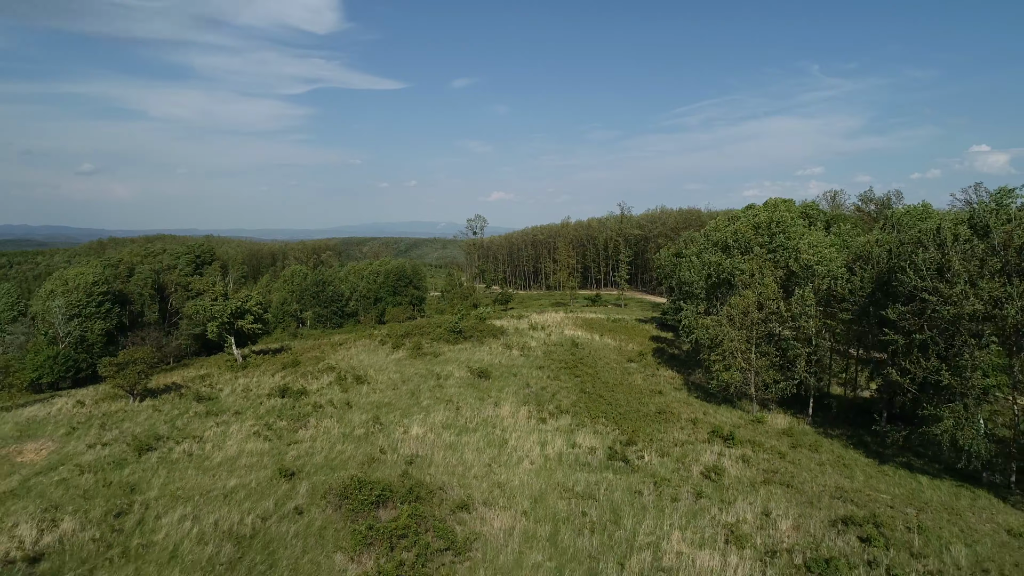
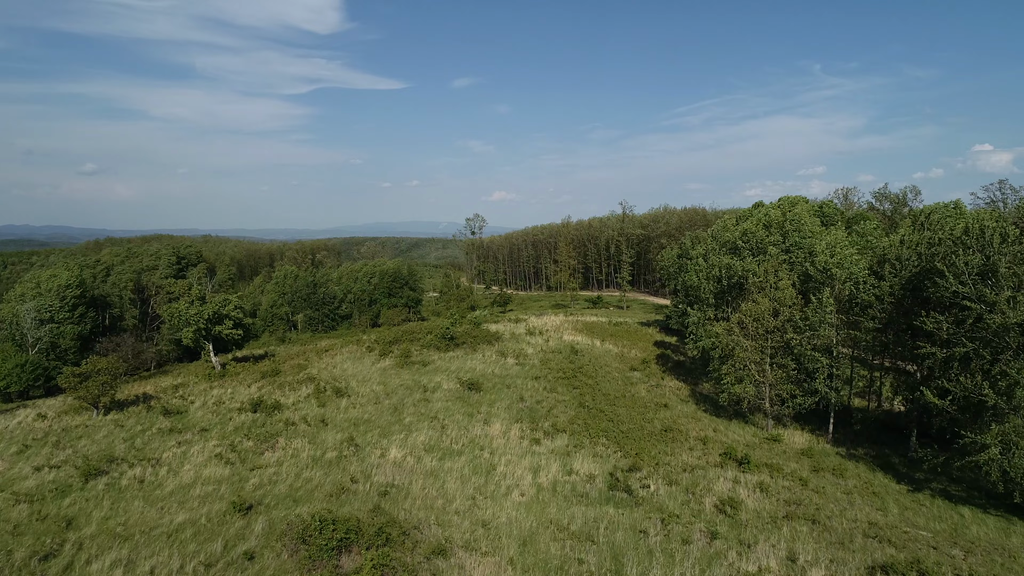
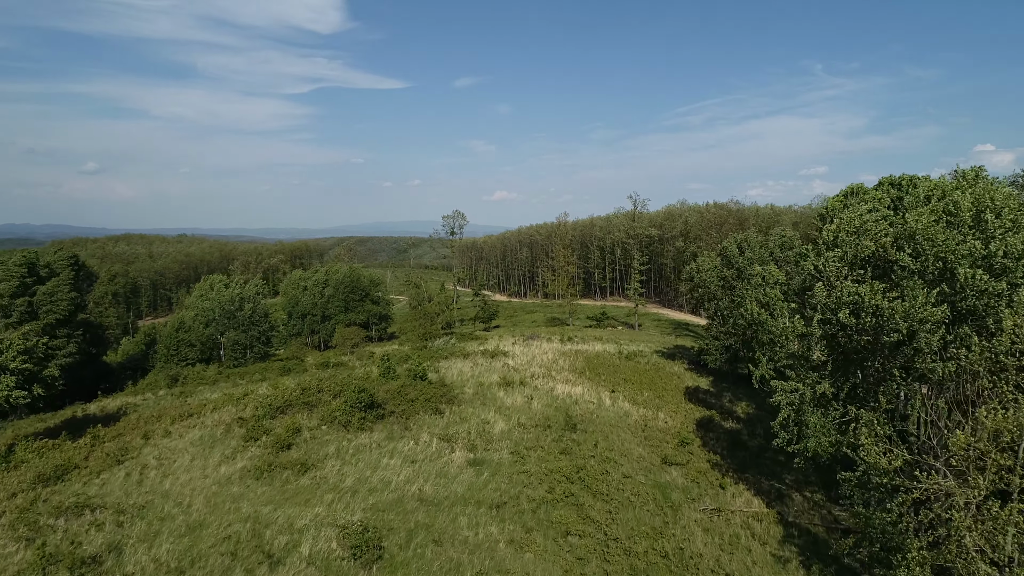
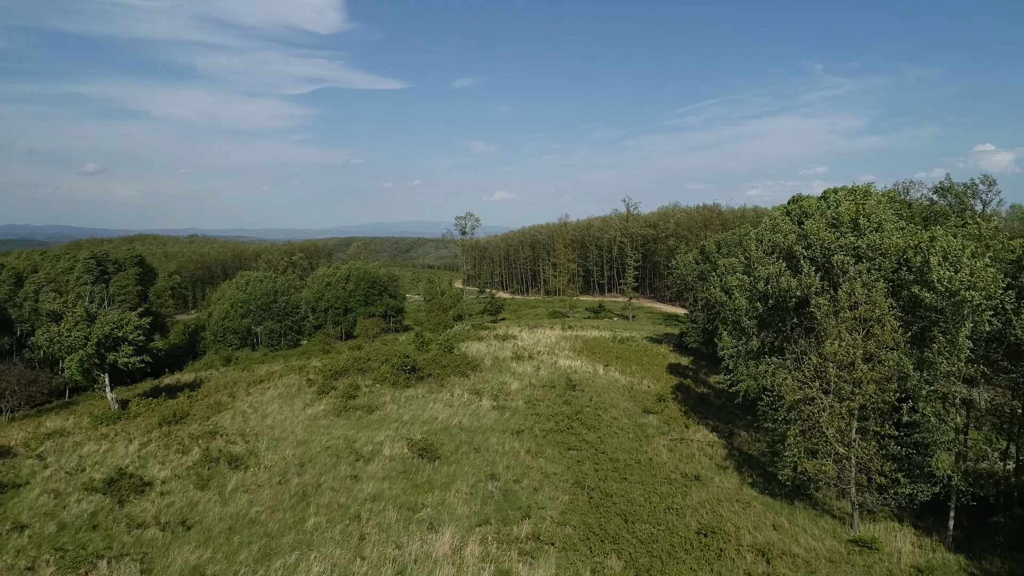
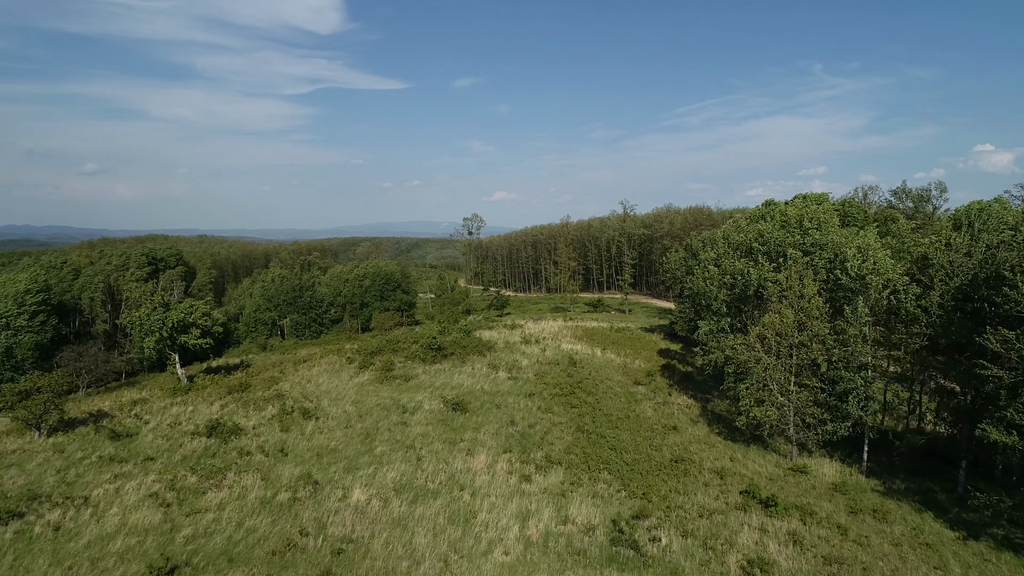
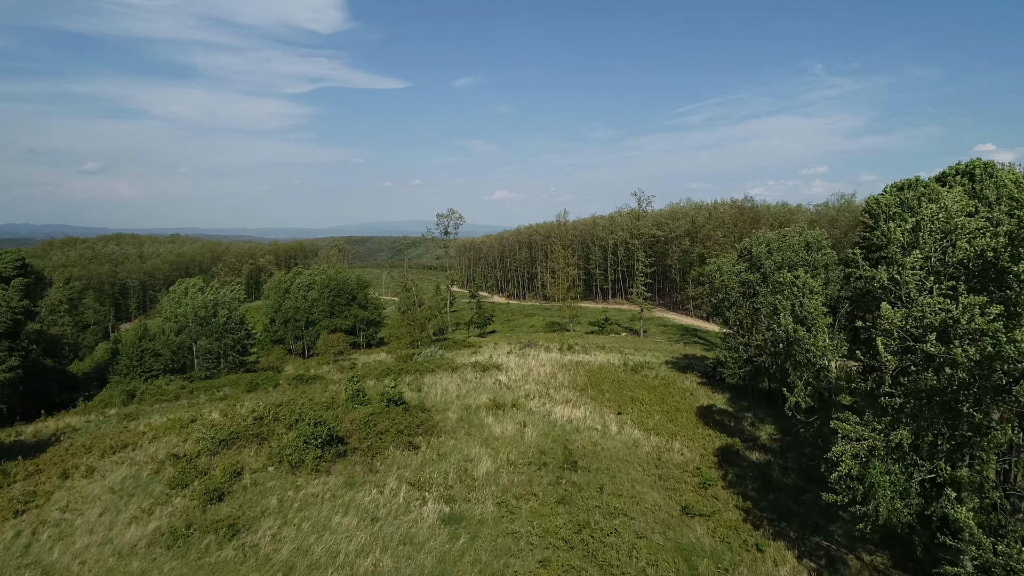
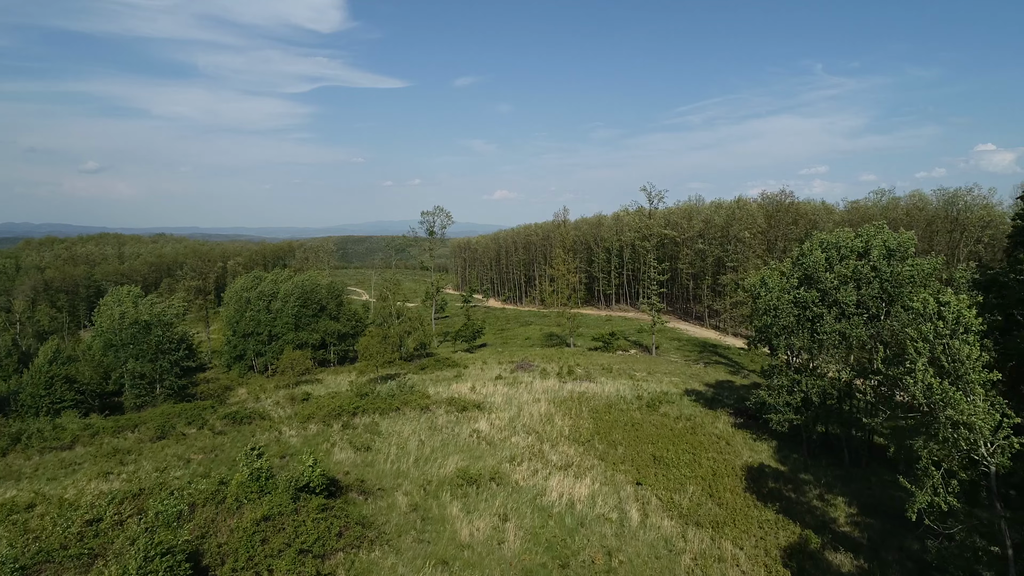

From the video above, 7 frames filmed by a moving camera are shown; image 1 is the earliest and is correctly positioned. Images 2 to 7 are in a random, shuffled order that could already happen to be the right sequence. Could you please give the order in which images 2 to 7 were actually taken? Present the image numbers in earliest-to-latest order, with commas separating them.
2, 5, 4, 3, 6, 7
